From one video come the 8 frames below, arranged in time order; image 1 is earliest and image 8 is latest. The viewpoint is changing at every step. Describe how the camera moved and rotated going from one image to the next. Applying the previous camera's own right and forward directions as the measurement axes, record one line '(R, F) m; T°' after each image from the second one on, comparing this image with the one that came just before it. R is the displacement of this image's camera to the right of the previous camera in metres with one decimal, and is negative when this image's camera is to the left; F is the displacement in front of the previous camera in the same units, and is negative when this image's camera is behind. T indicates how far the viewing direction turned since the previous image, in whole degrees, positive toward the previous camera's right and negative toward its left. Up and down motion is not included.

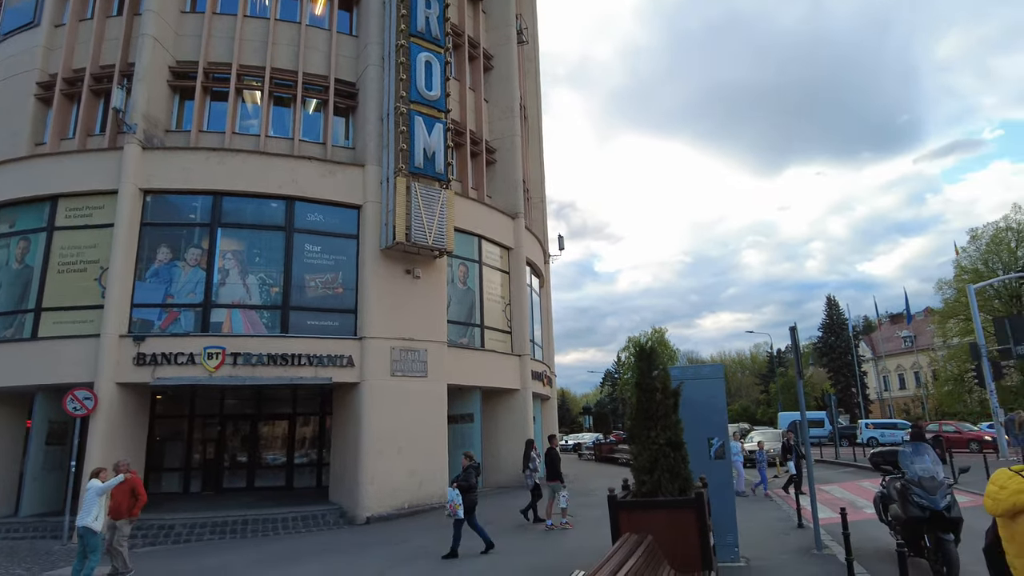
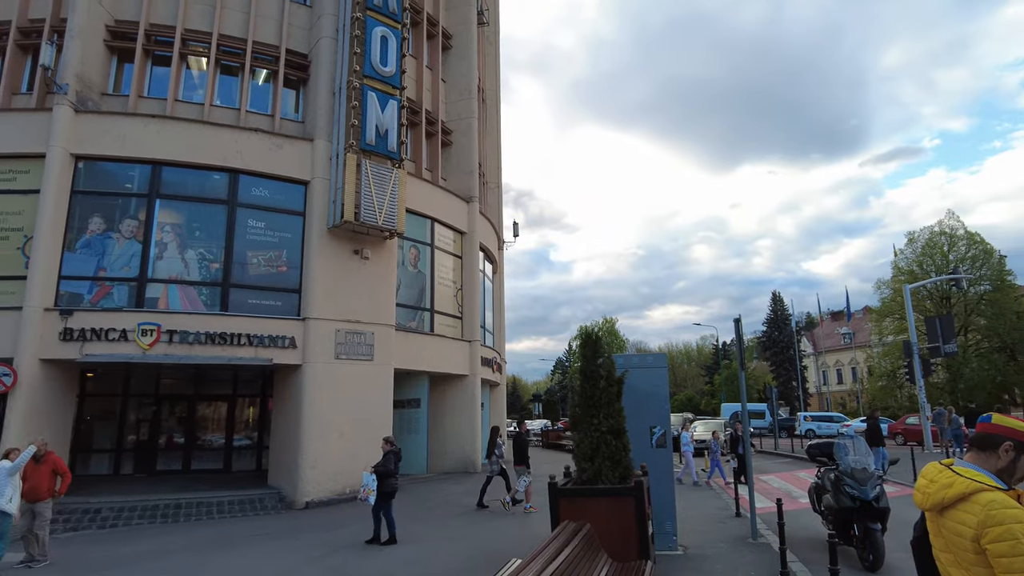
(+0.1, +0.2) m; +4°
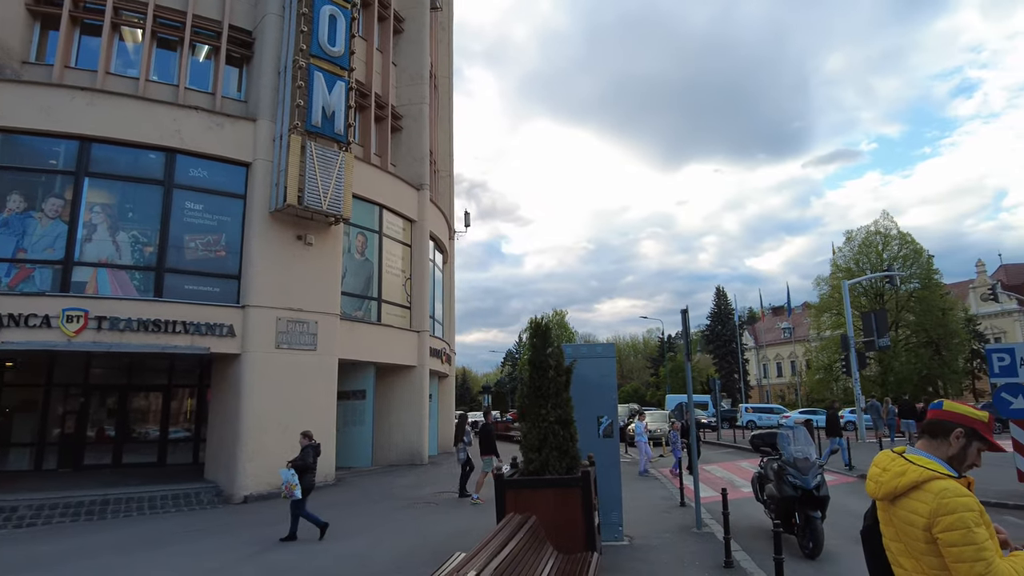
(0.0, +0.2) m; +4°
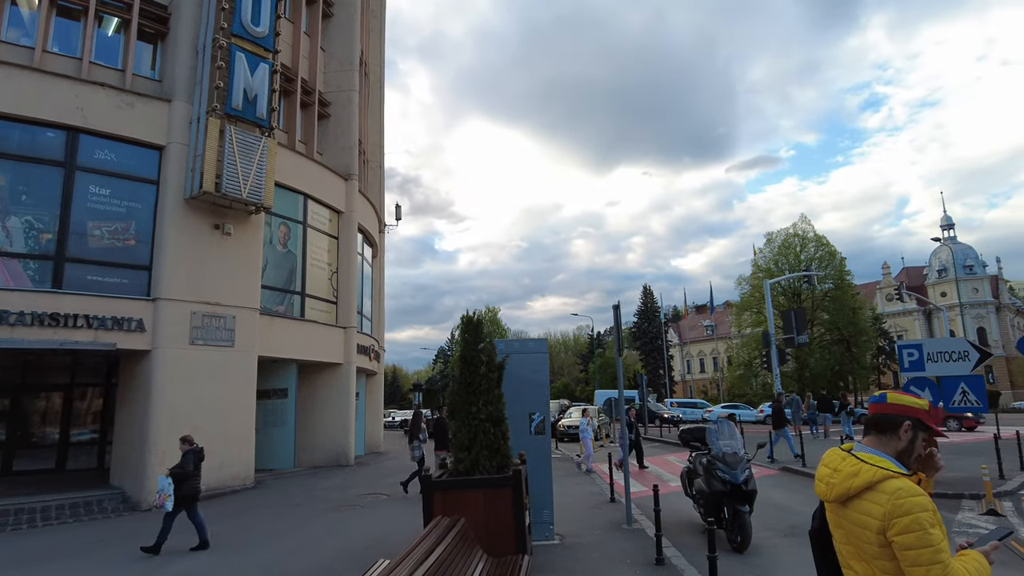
(0.0, +0.3) m; +6°
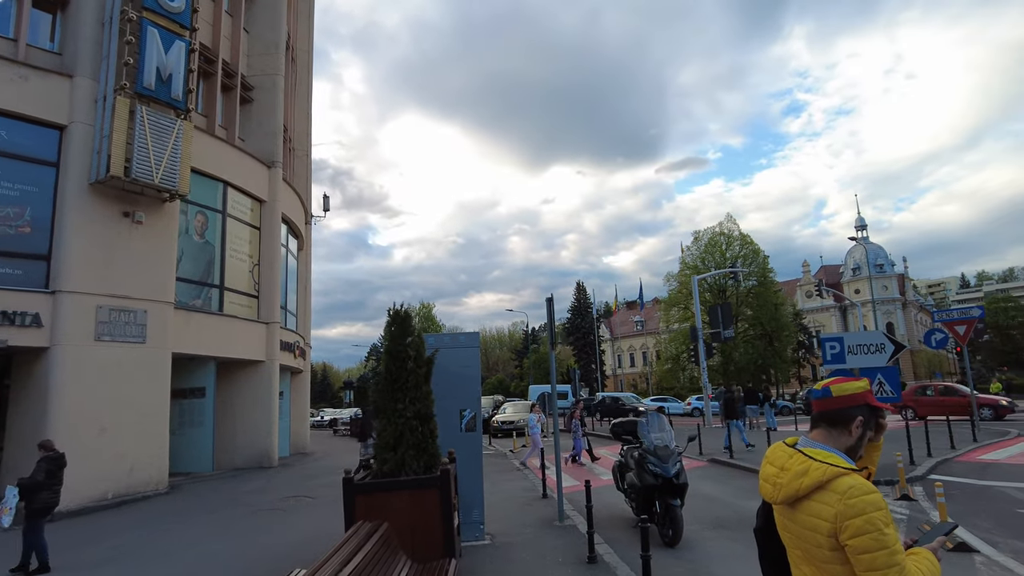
(+0.1, +0.3) m; +6°
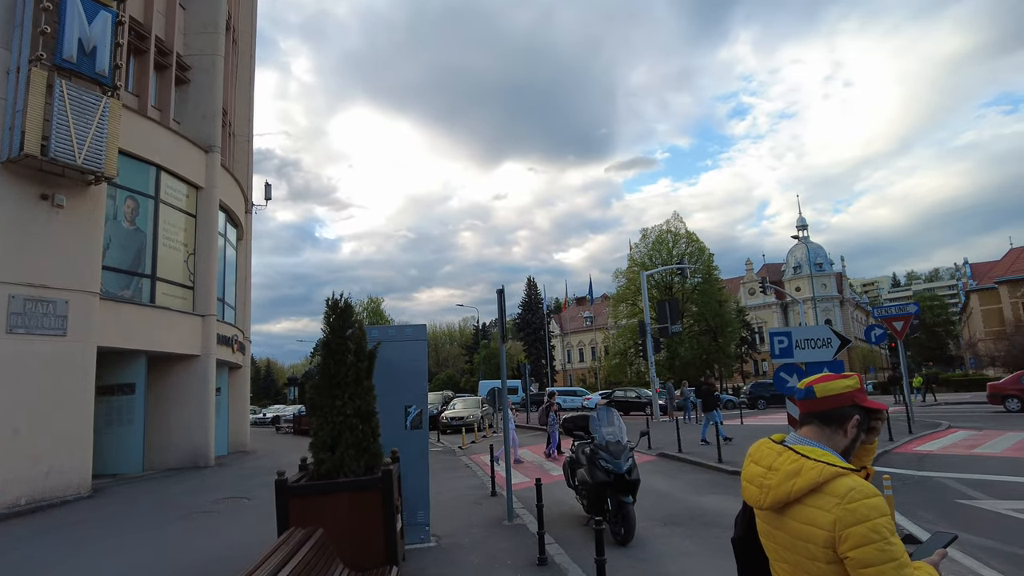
(0.0, +0.3) m; +4°
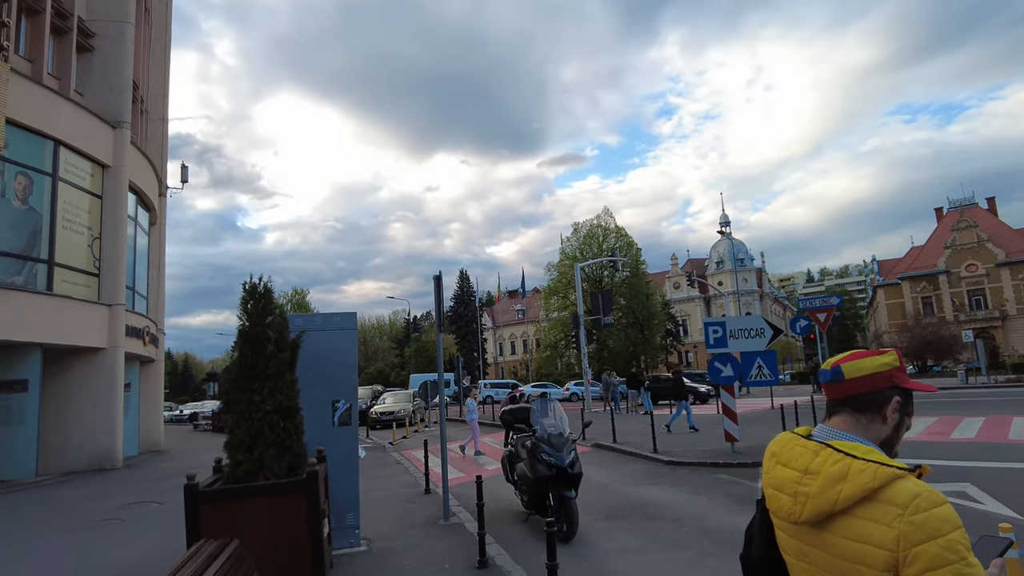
(-0.1, +0.4) m; +6°
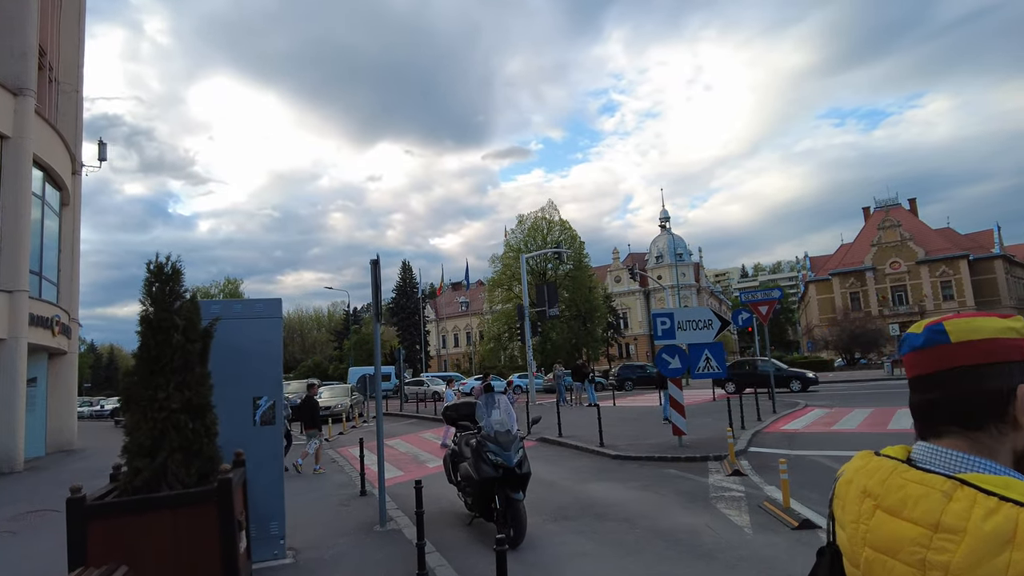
(0.0, +0.6) m; +5°
